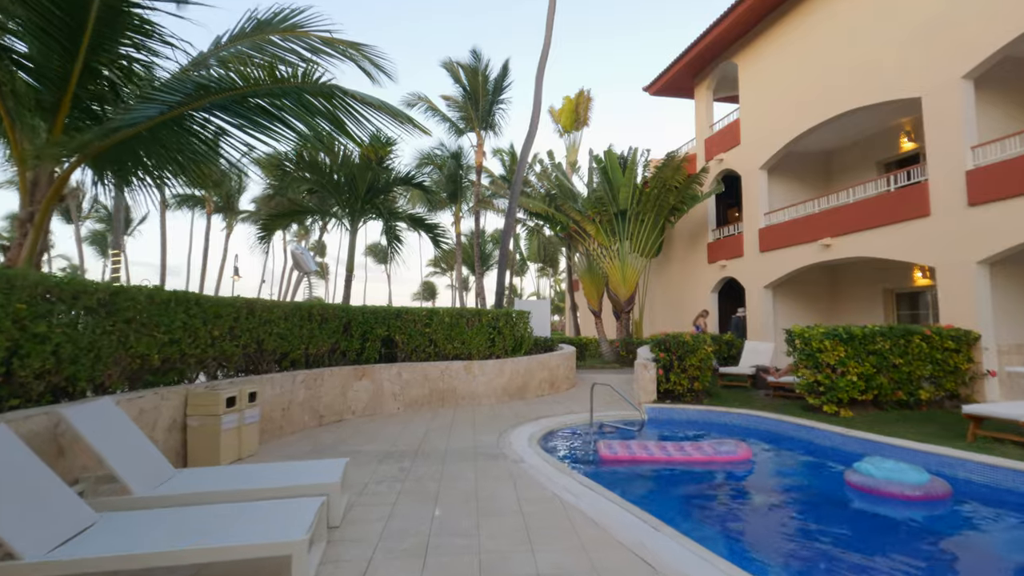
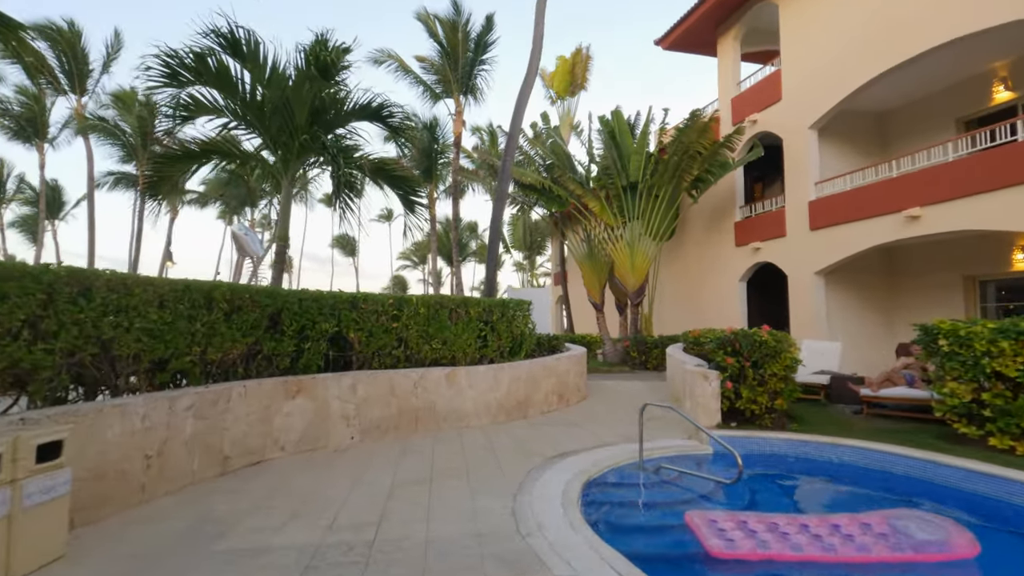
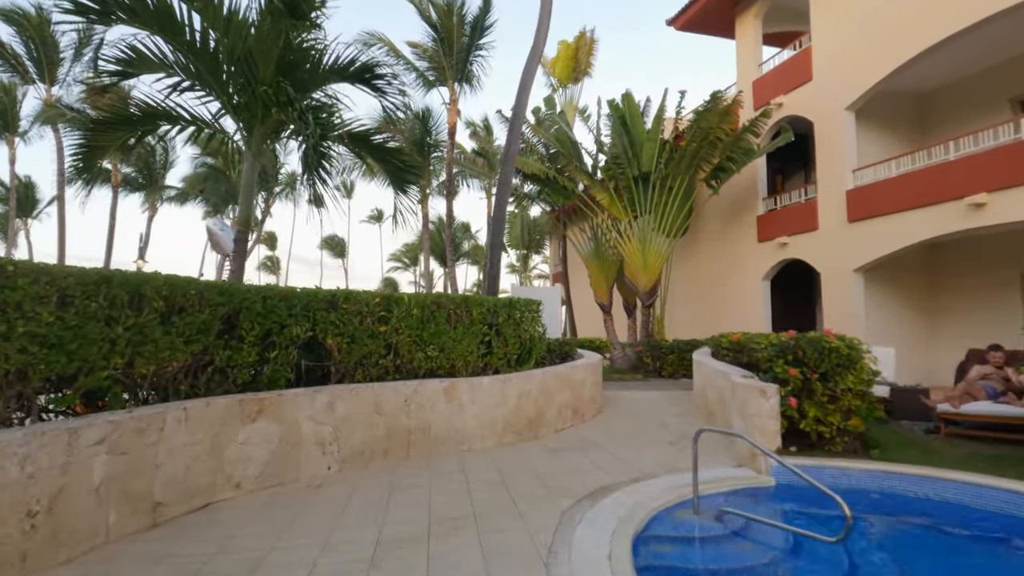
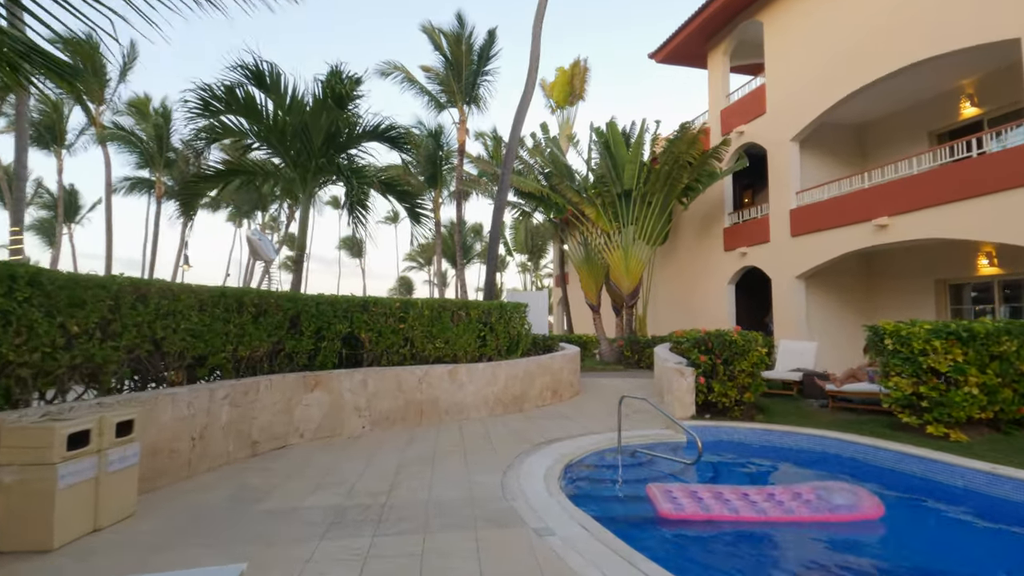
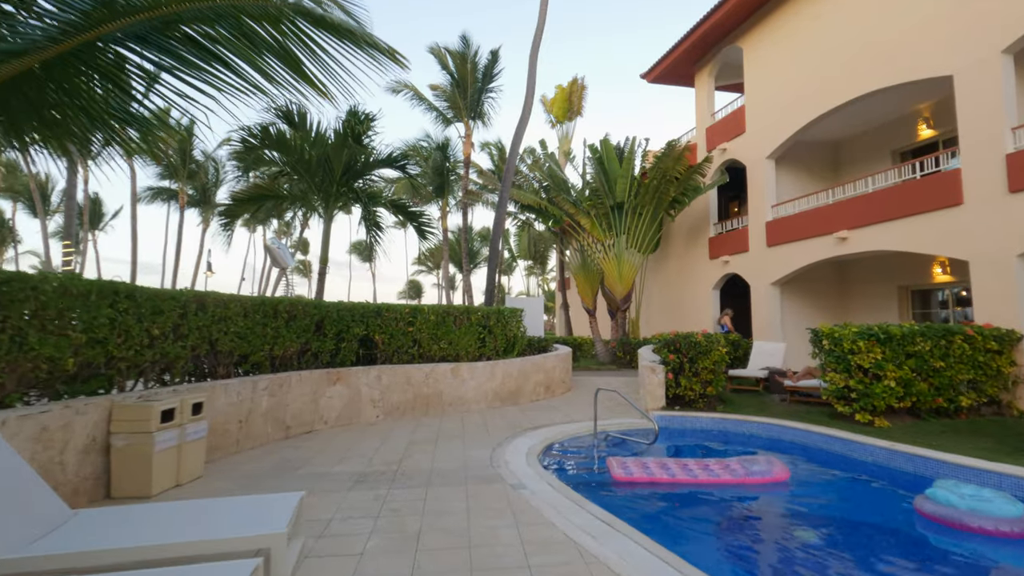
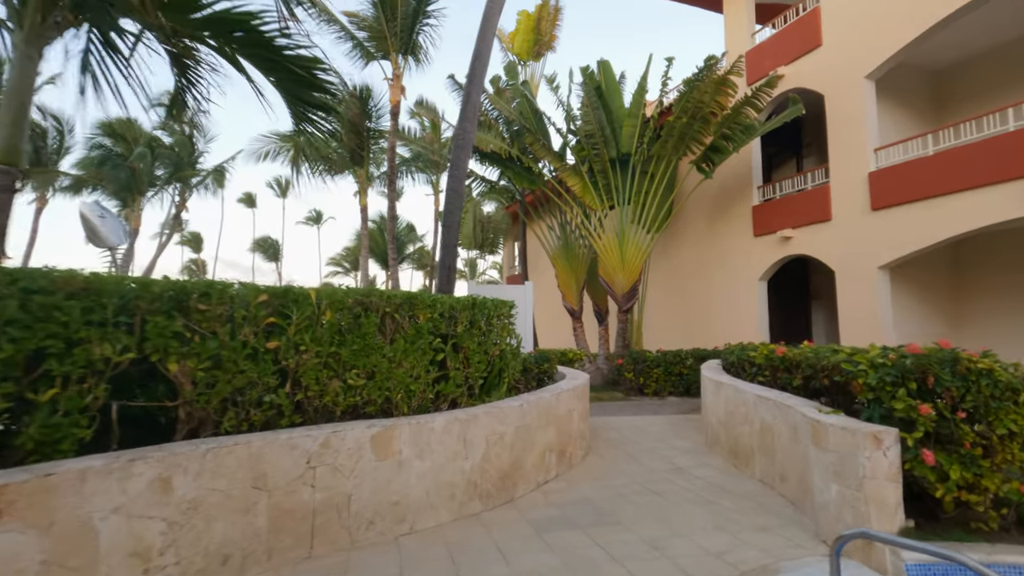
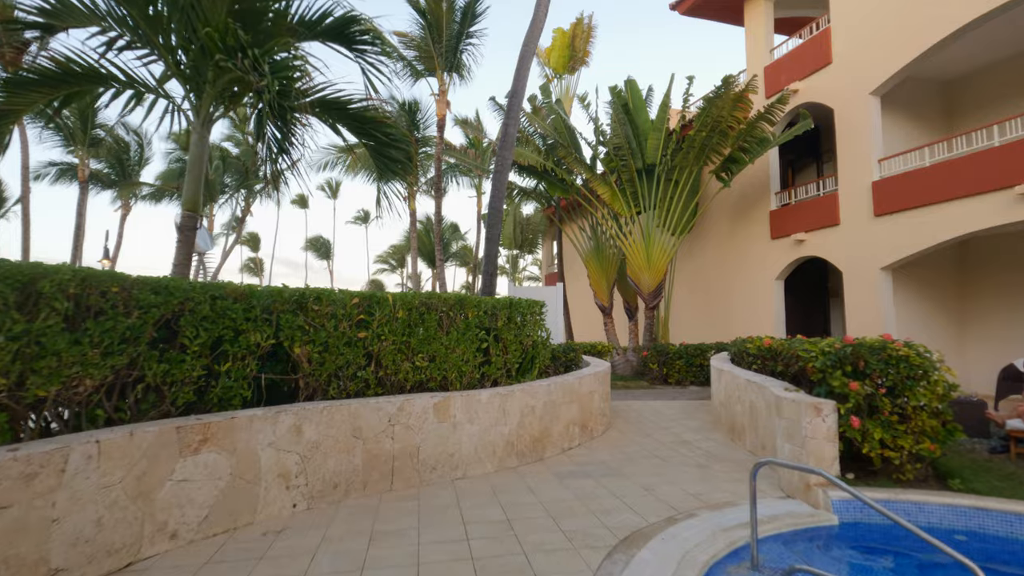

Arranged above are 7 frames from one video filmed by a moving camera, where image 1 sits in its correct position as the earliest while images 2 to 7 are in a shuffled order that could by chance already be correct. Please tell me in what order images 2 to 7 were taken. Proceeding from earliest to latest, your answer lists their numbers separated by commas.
5, 4, 2, 3, 7, 6
